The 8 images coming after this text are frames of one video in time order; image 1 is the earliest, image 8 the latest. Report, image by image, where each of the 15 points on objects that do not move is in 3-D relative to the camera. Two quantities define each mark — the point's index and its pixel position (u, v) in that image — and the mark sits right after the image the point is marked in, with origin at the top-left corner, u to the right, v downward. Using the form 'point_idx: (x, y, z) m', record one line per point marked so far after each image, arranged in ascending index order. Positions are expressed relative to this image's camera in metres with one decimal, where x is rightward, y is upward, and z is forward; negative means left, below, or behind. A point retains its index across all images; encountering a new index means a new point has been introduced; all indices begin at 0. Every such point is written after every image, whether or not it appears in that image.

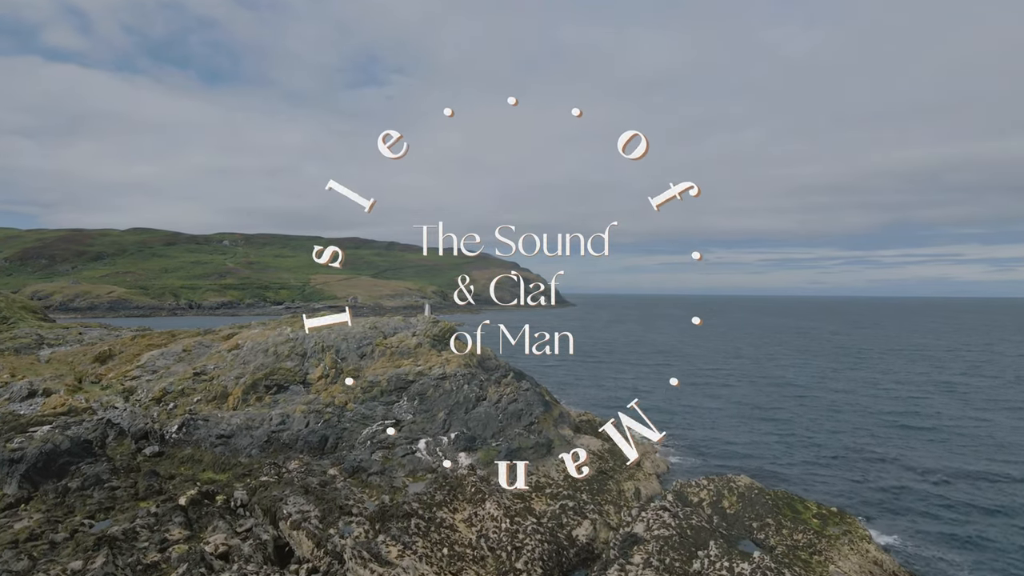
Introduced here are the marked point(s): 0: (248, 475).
0: (-9.5, -6.8, +19.5) m
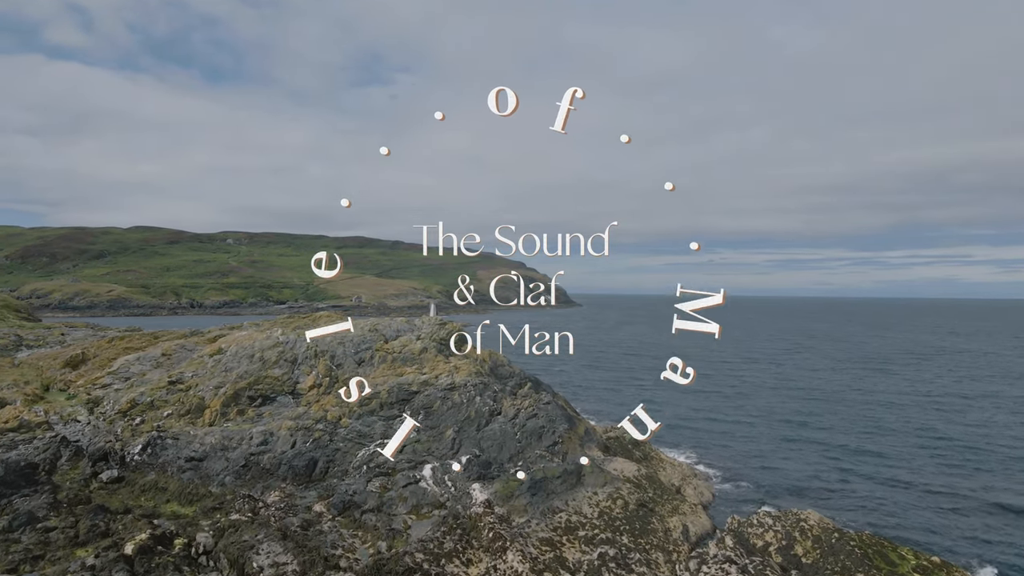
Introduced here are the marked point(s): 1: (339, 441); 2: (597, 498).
0: (-8.8, -6.7, +16.2) m
1: (-6.4, -5.6, +20.0) m
2: (+2.9, -7.1, +18.4) m
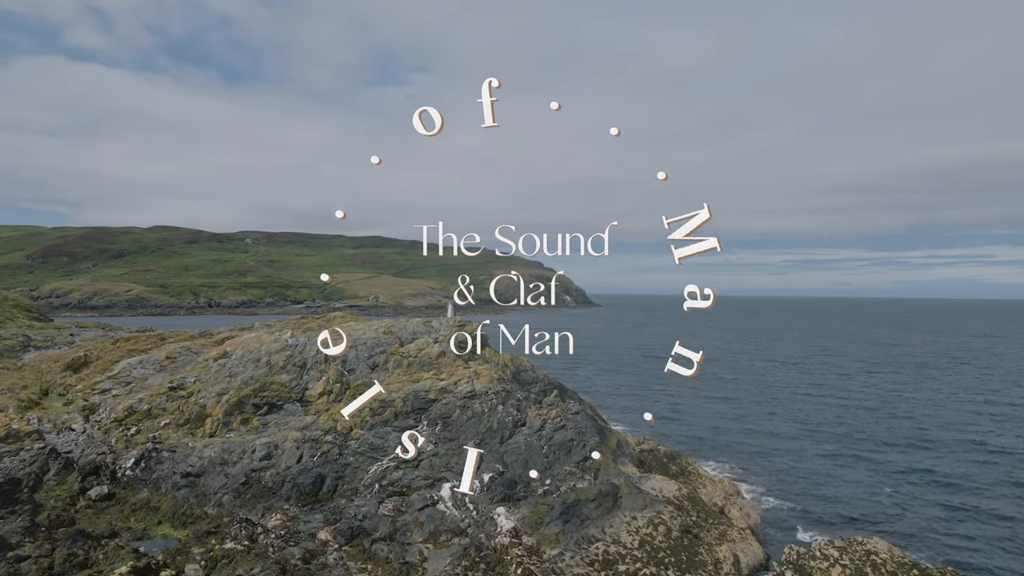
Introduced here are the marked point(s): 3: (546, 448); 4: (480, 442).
0: (-8.0, -6.6, +14.5) m
1: (-5.5, -5.6, +18.2) m
2: (+3.7, -7.1, +16.3) m
3: (+1.2, -5.8, +19.5) m
4: (-1.1, -5.6, +19.7) m
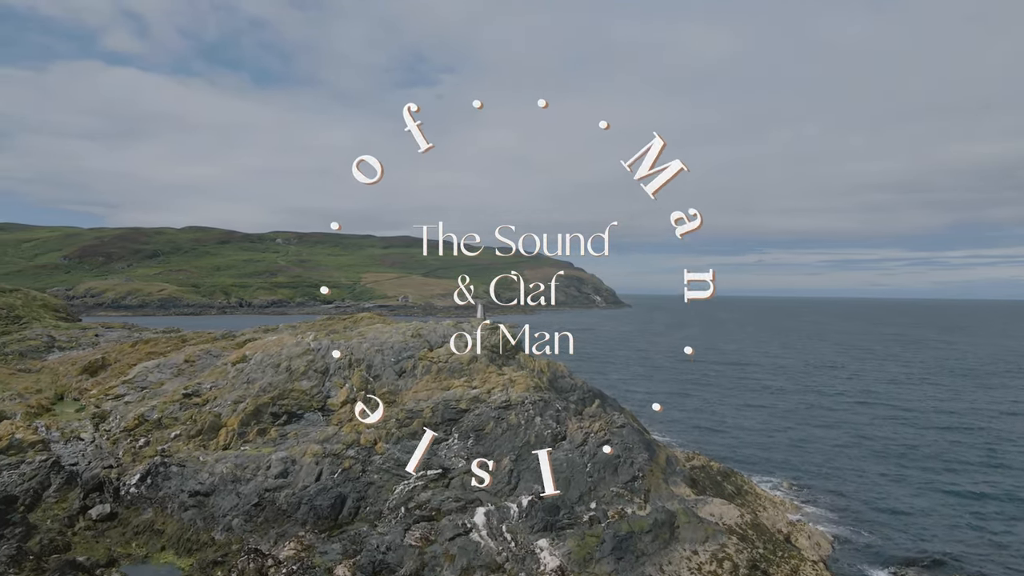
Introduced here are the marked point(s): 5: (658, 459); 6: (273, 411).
0: (-7.0, -6.6, +12.9) m
1: (-4.2, -5.6, +16.4) m
2: (+4.9, -7.1, +14.1) m
3: (+2.5, -5.7, +17.4) m
4: (+0.2, -5.6, +17.7) m
5: (+5.0, -5.8, +18.4) m
6: (-8.7, -4.4, +19.6) m
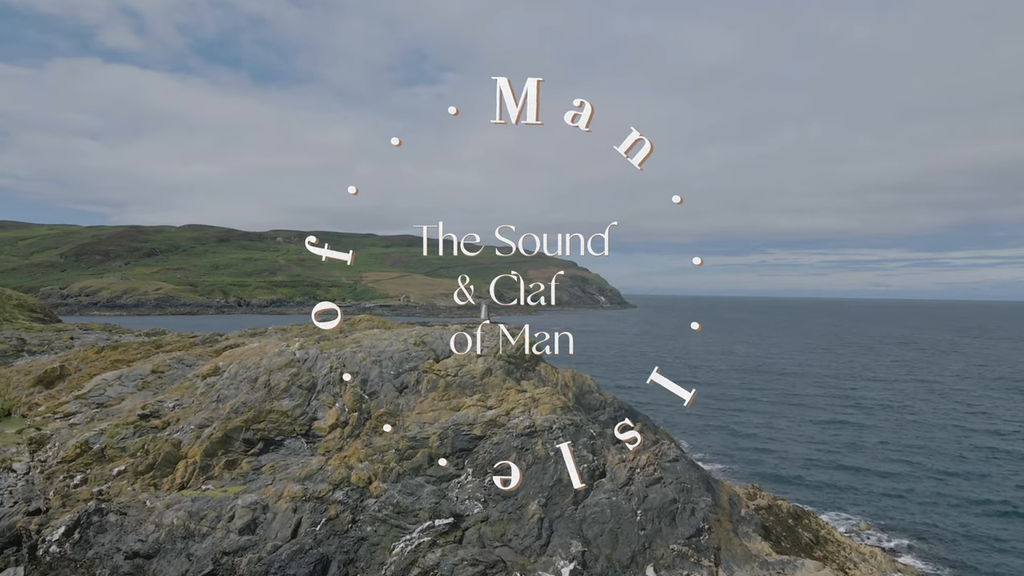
0: (-6.2, -6.6, +9.3) m
1: (-3.5, -5.6, +12.8) m
2: (+5.6, -7.1, +10.5) m
3: (+3.3, -5.8, +13.8) m
4: (+0.9, -5.6, +14.1) m
5: (+5.8, -5.8, +14.8) m
6: (-7.9, -4.4, +16.0) m
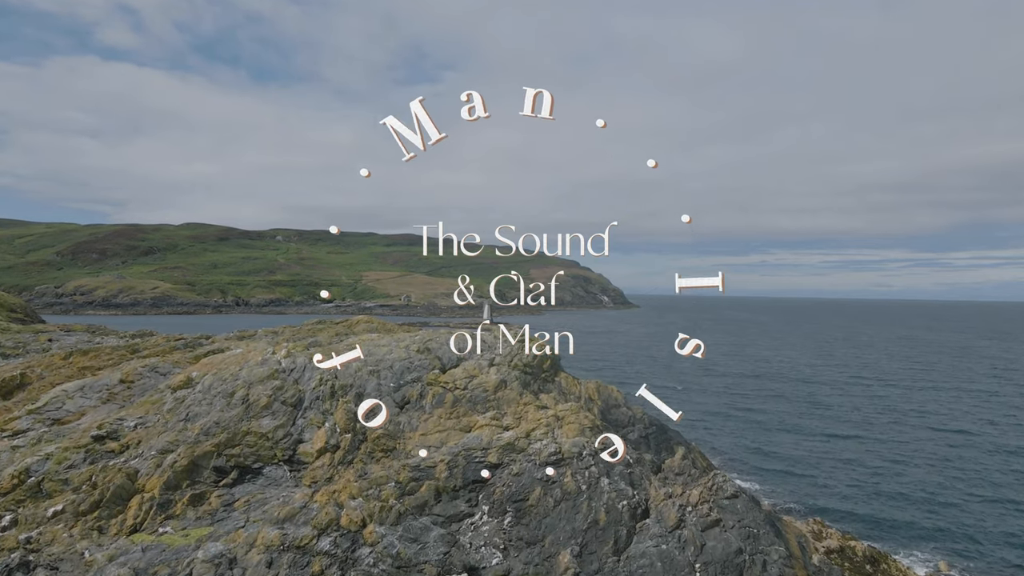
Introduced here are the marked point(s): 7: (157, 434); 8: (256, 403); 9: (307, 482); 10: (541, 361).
0: (-5.7, -6.6, +6.7) m
1: (-2.9, -5.6, +10.2) m
2: (+6.2, -7.1, +7.9) m
3: (+3.8, -5.8, +11.1) m
4: (+1.5, -5.6, +11.4) m
5: (+6.3, -5.8, +12.2) m
6: (-7.3, -4.4, +13.4) m
7: (-9.6, -4.0, +14.6) m
8: (-7.3, -3.2, +15.4) m
9: (-5.1, -4.7, +13.2) m
10: (+1.0, -2.6, +18.8) m
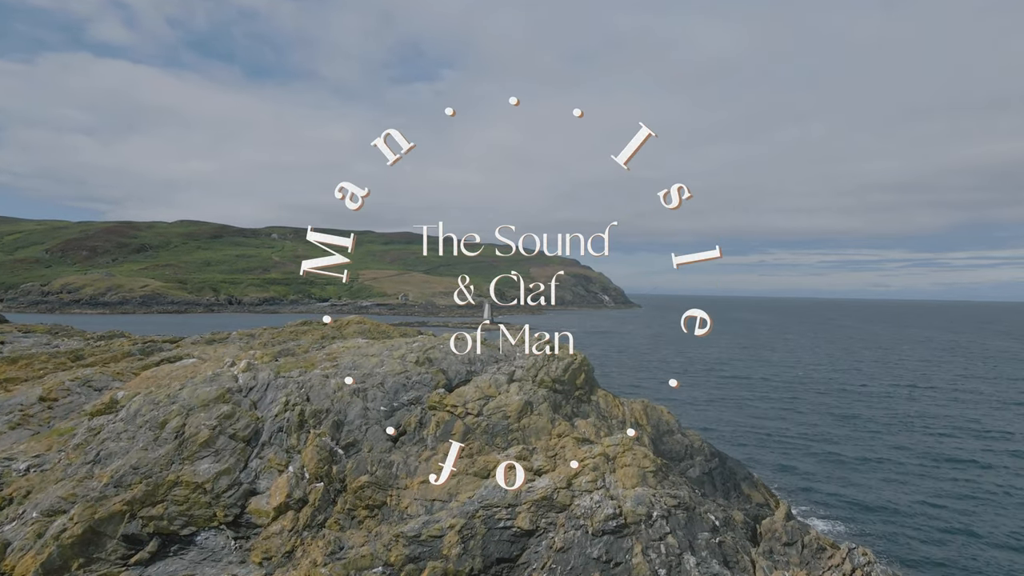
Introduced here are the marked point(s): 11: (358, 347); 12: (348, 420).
0: (-4.9, -6.4, +2.5) m
1: (-2.2, -5.4, +6.1) m
2: (+6.9, -7.0, +3.8) m
3: (+4.5, -5.6, +7.0) m
4: (+2.2, -5.4, +7.3) m
5: (+7.0, -5.7, +8.1) m
6: (-6.6, -4.2, +9.3) m
7: (-8.9, -3.8, +10.4) m
8: (-6.6, -3.1, +11.2) m
9: (-4.4, -4.6, +9.1) m
10: (+1.7, -2.4, +14.7) m
11: (-4.5, -1.7, +15.6) m
12: (-3.6, -2.8, +11.7) m
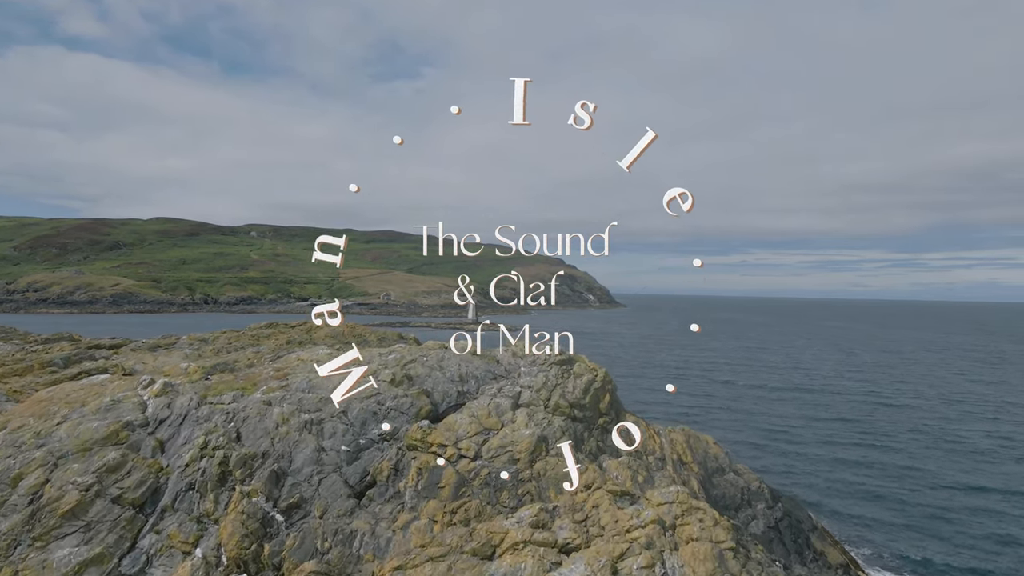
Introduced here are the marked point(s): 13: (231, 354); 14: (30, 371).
0: (-4.5, -6.3, -1.1) m
1: (-1.9, -5.3, +2.6) m
2: (+7.3, -6.9, +0.5) m
3: (+4.9, -5.5, +3.7) m
4: (+2.5, -5.3, +4.0) m
5: (+7.3, -5.6, +4.8) m
6: (-6.4, -4.1, +5.7) m
7: (-8.6, -3.7, +6.8) m
8: (-6.3, -3.0, +7.6) m
9: (-4.1, -4.5, +5.5) m
10: (+1.8, -2.4, +11.3) m
11: (-4.3, -1.6, +12.0) m
12: (-3.4, -2.8, +8.1) m
13: (-9.3, -2.0, +17.0) m
14: (-15.1, -2.6, +15.8) m
